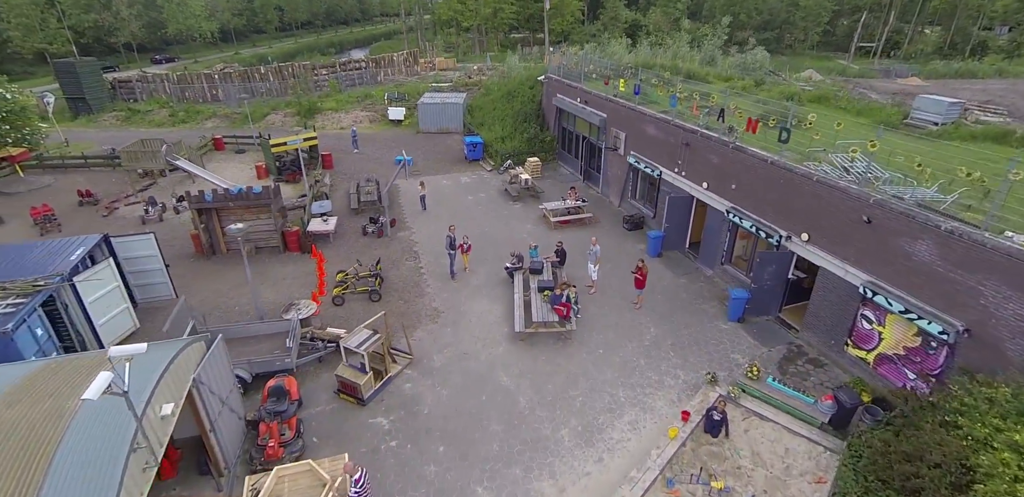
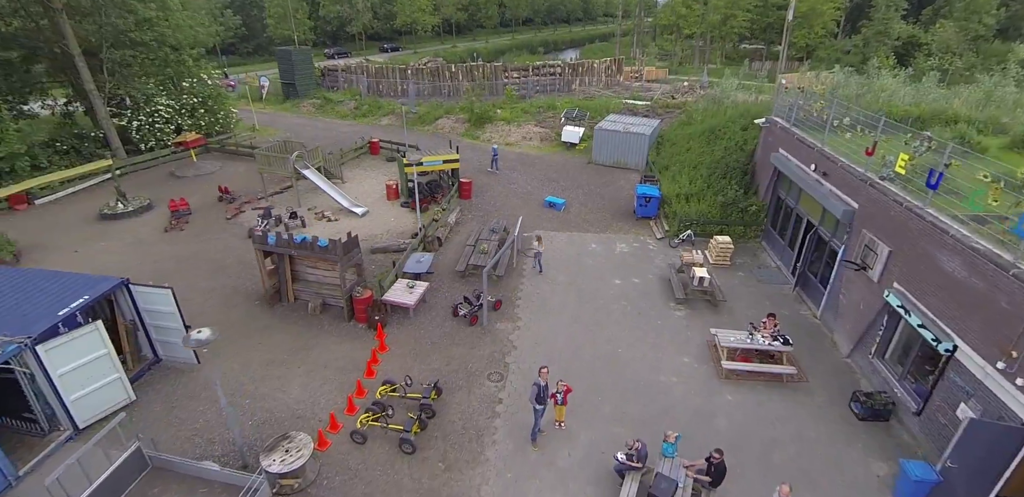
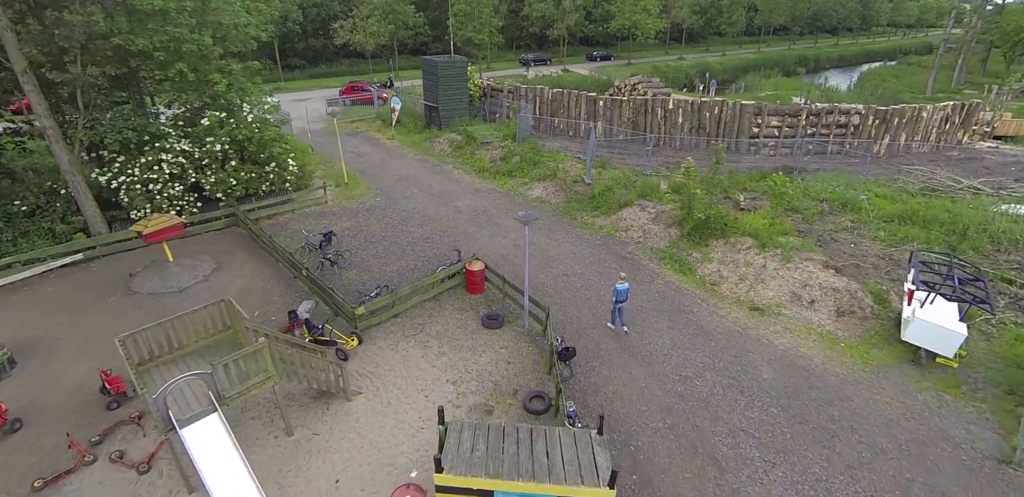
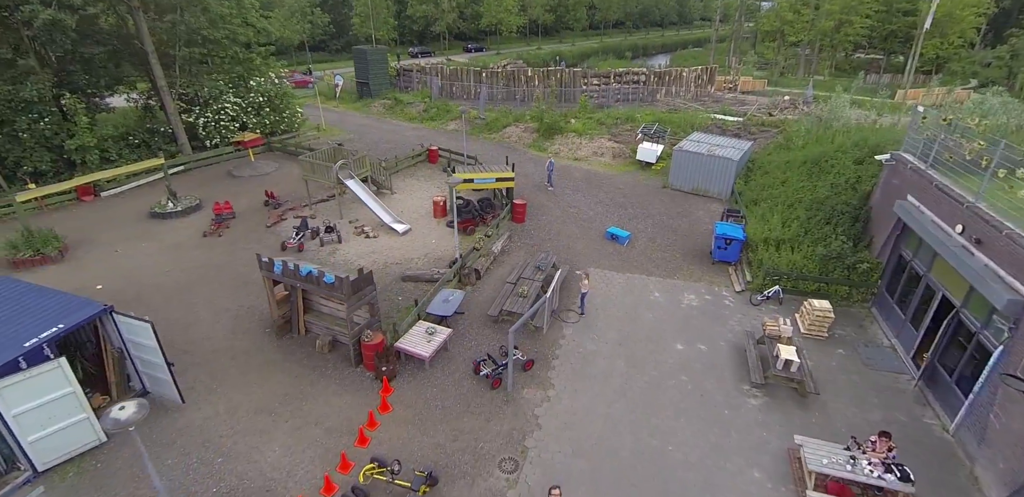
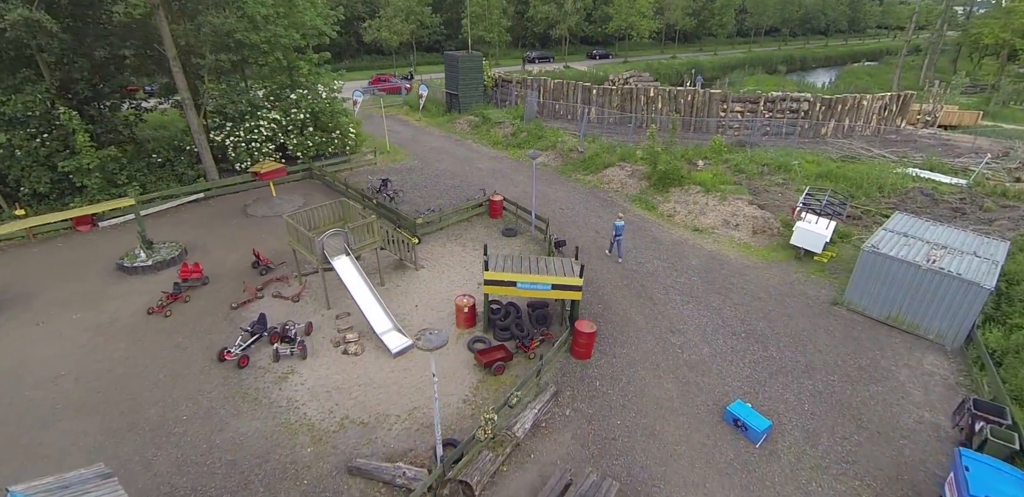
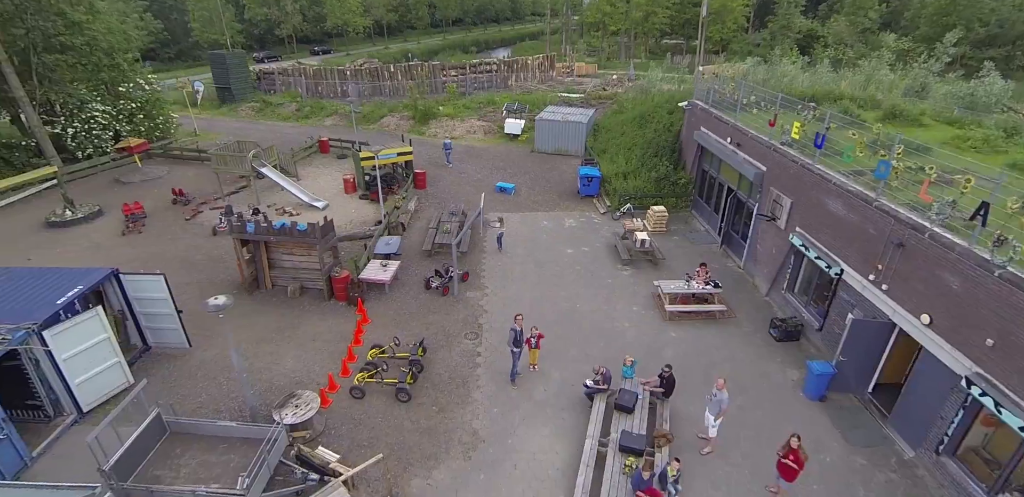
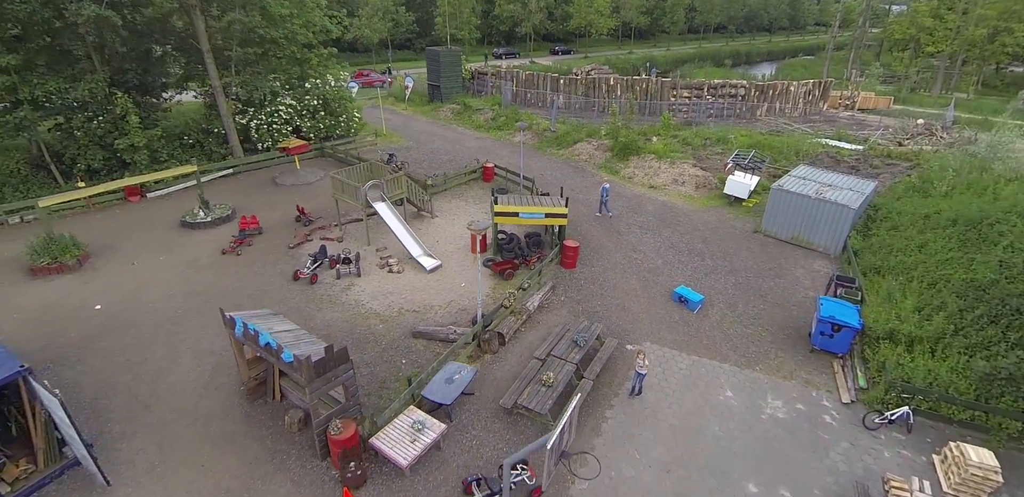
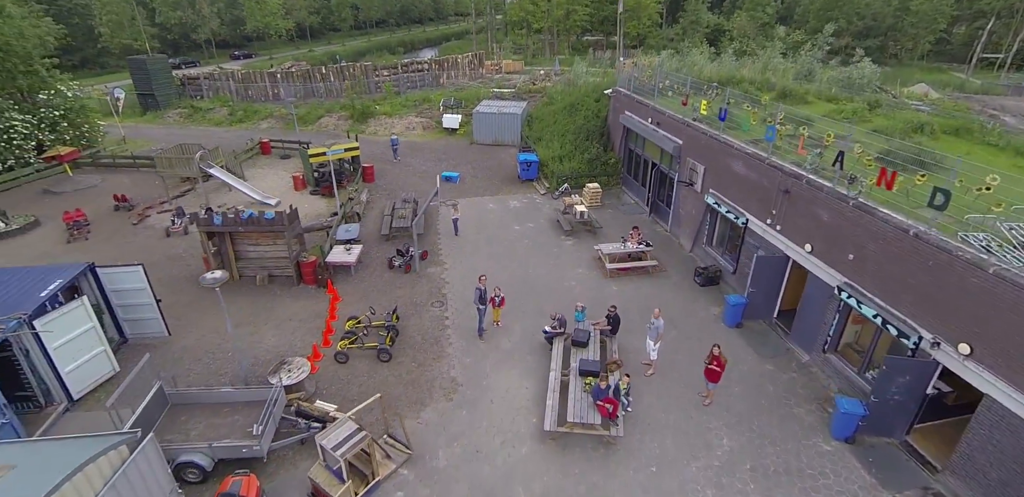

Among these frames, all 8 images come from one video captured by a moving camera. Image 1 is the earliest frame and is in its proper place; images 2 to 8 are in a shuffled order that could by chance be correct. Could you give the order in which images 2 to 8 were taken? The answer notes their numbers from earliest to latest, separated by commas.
8, 6, 2, 4, 7, 5, 3
